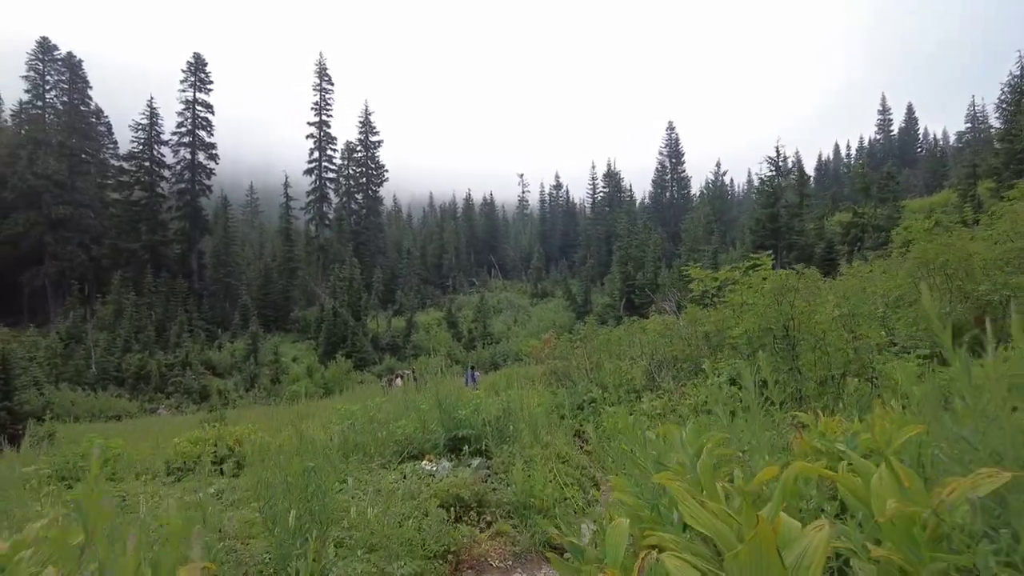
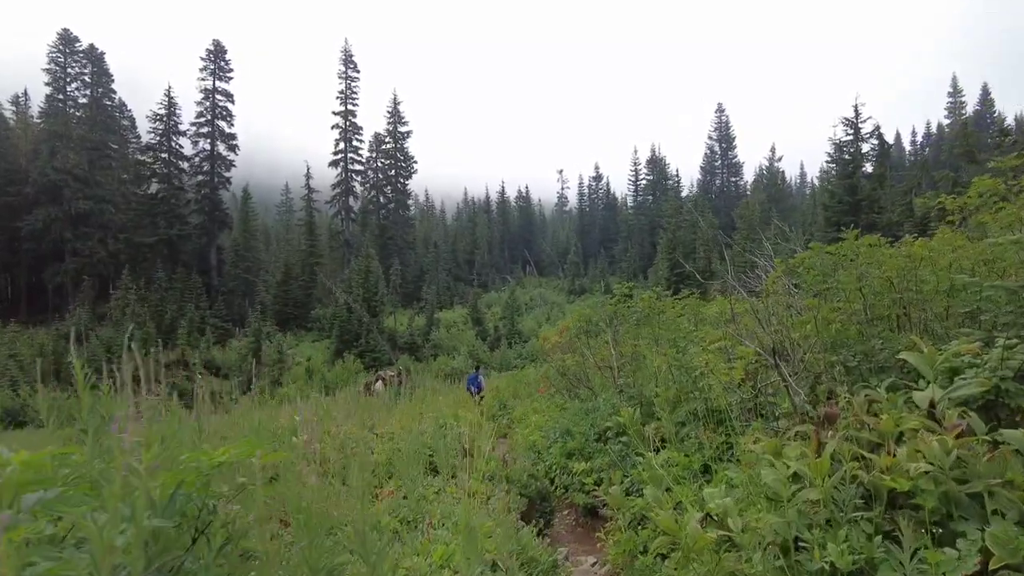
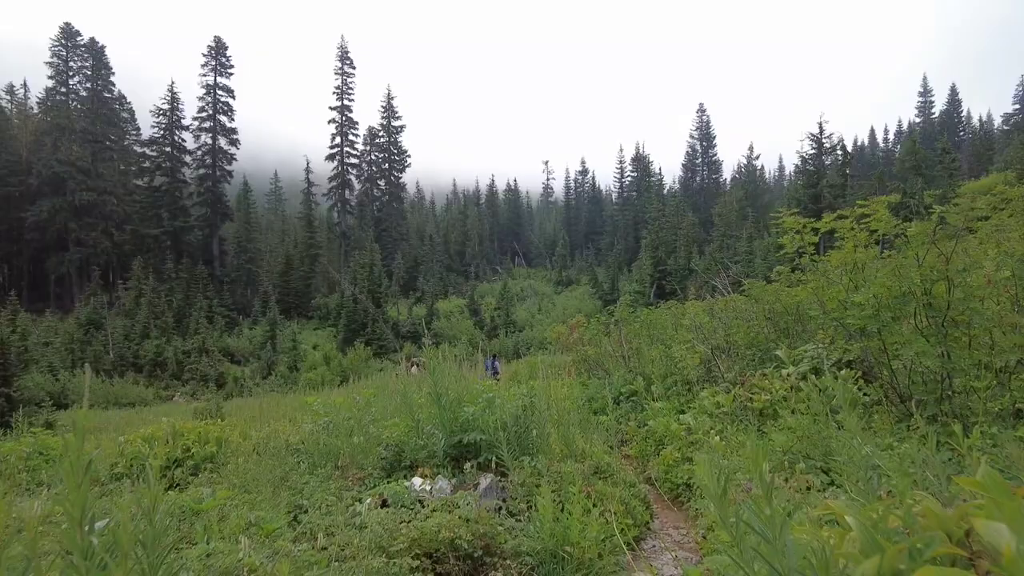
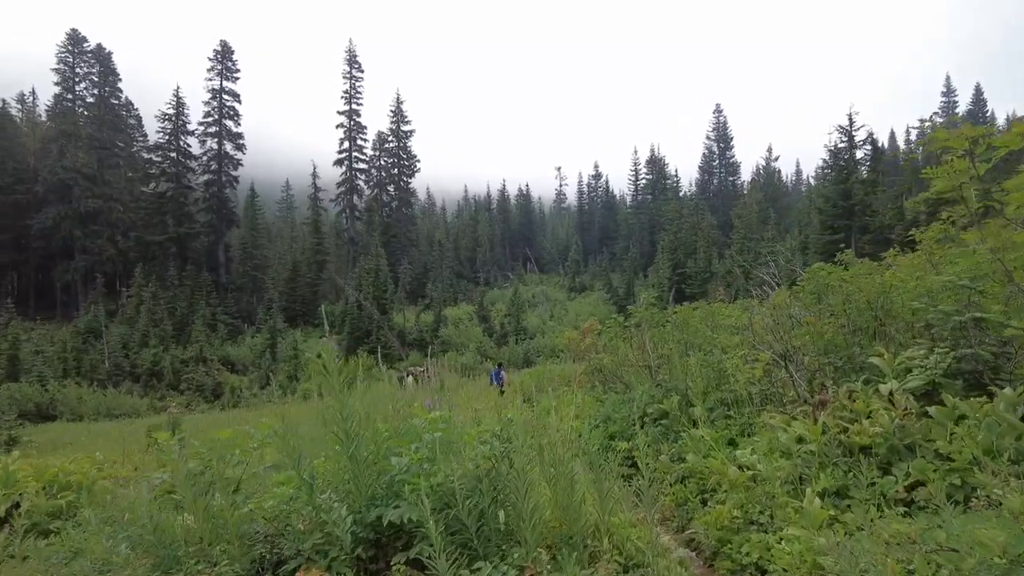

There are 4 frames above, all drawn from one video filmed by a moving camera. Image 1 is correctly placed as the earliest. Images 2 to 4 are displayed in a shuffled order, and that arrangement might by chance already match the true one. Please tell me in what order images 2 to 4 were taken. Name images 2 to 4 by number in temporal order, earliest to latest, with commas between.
3, 4, 2
